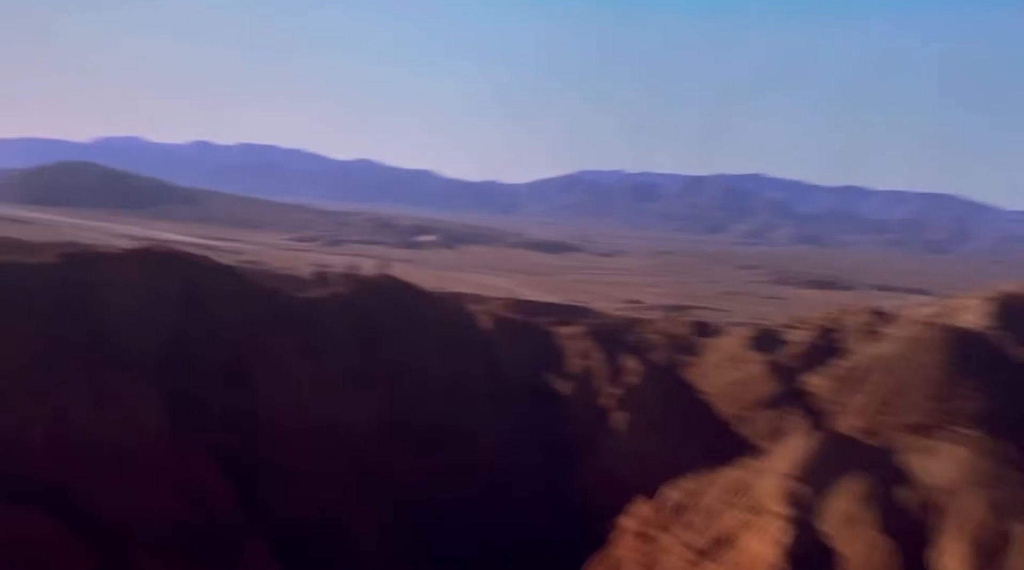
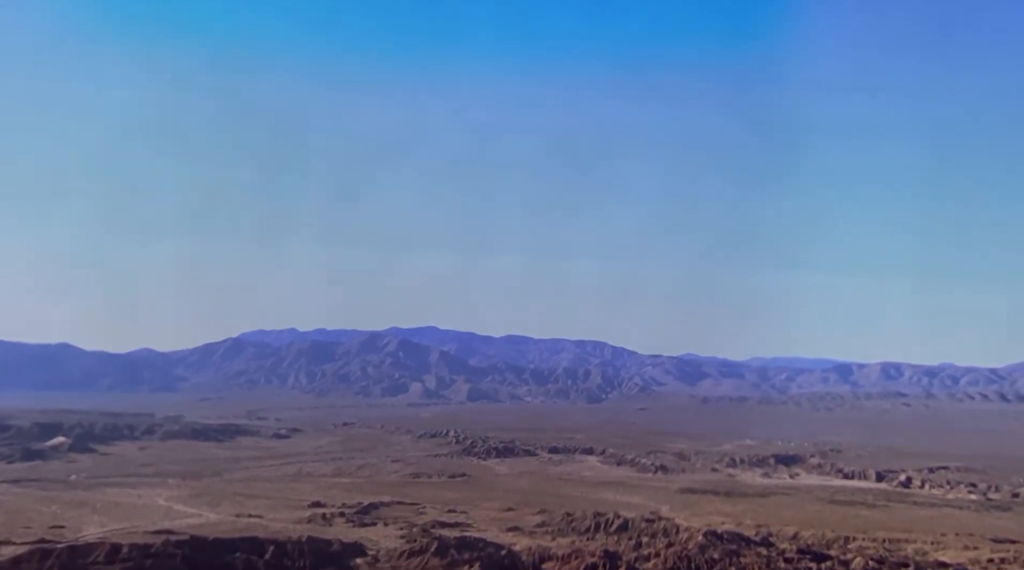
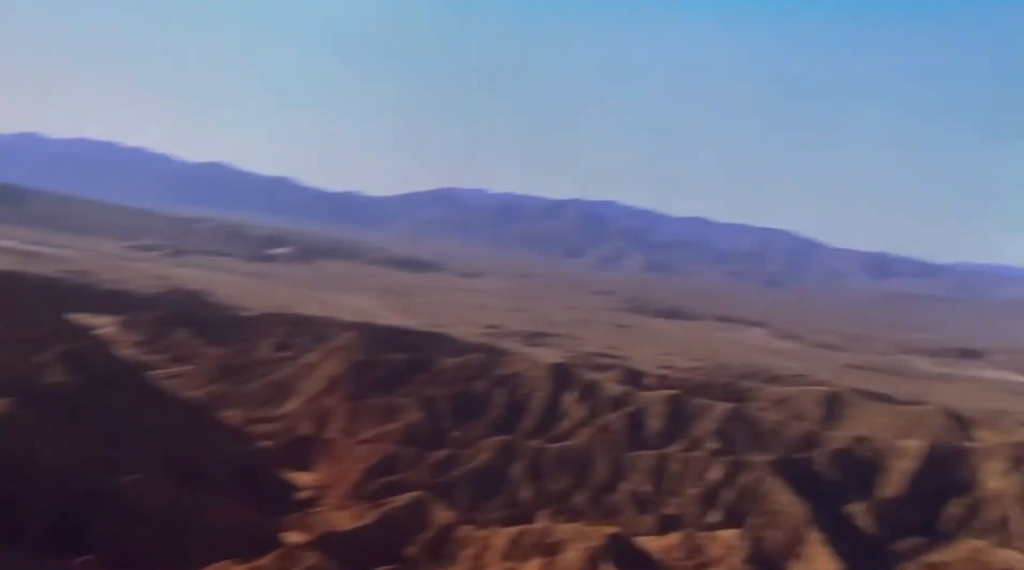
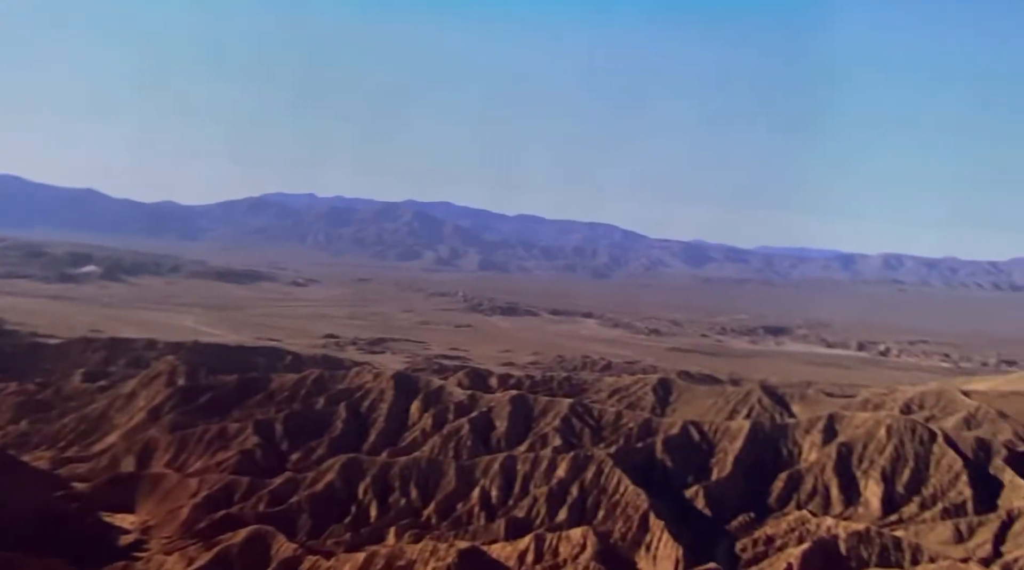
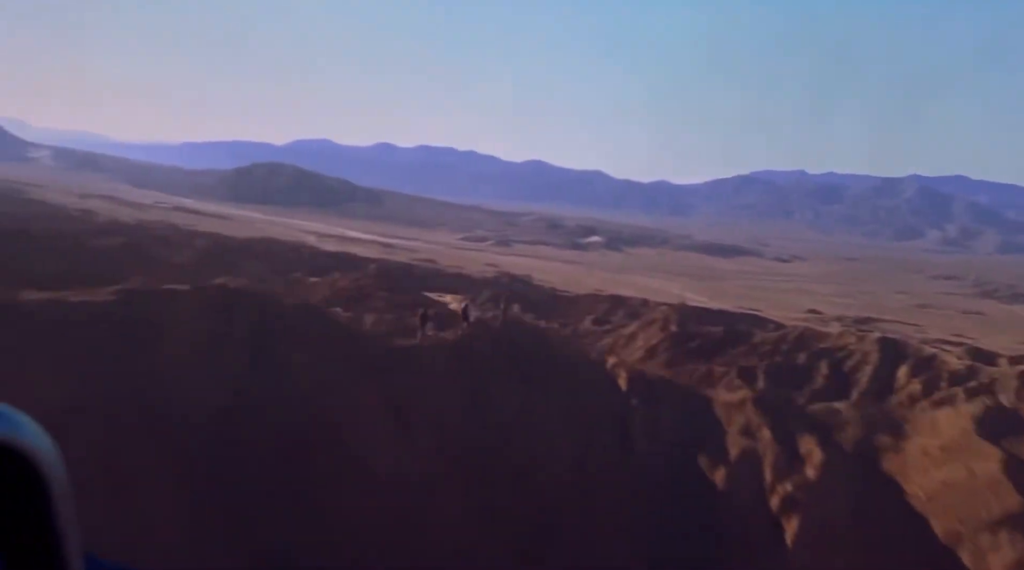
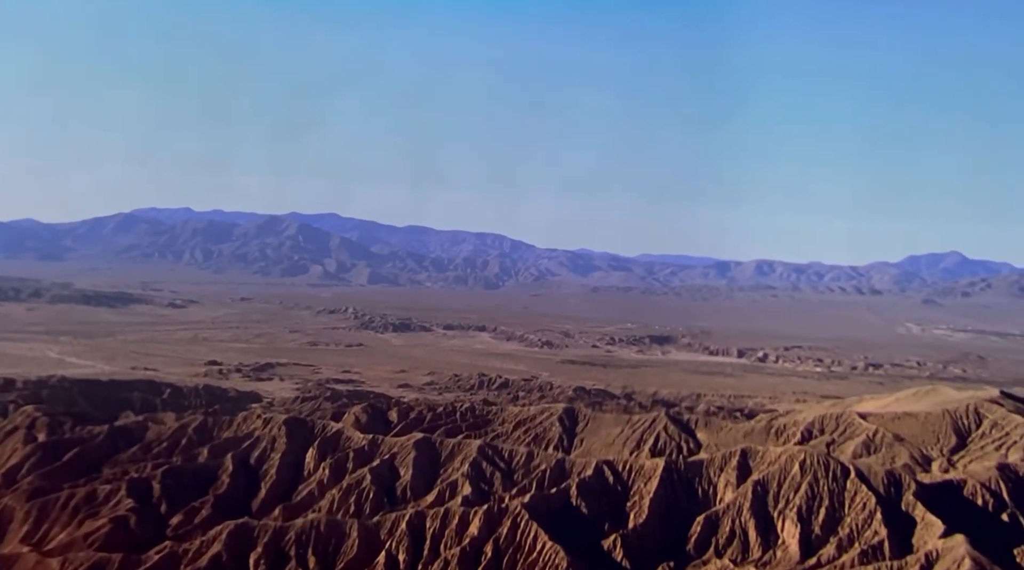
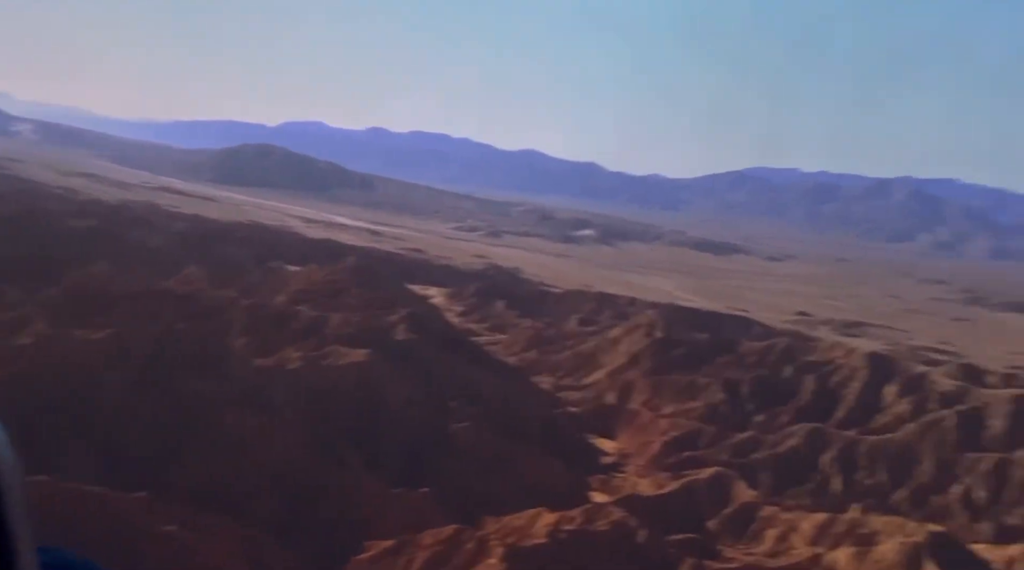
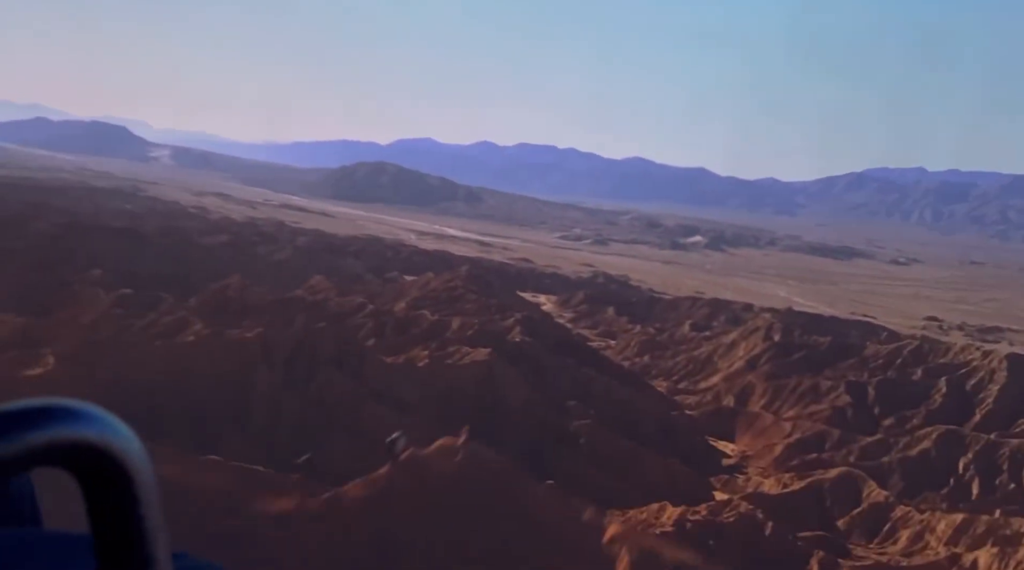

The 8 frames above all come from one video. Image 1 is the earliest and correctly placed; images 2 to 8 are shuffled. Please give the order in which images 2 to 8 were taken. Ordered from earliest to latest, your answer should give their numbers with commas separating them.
5, 8, 7, 3, 4, 6, 2
